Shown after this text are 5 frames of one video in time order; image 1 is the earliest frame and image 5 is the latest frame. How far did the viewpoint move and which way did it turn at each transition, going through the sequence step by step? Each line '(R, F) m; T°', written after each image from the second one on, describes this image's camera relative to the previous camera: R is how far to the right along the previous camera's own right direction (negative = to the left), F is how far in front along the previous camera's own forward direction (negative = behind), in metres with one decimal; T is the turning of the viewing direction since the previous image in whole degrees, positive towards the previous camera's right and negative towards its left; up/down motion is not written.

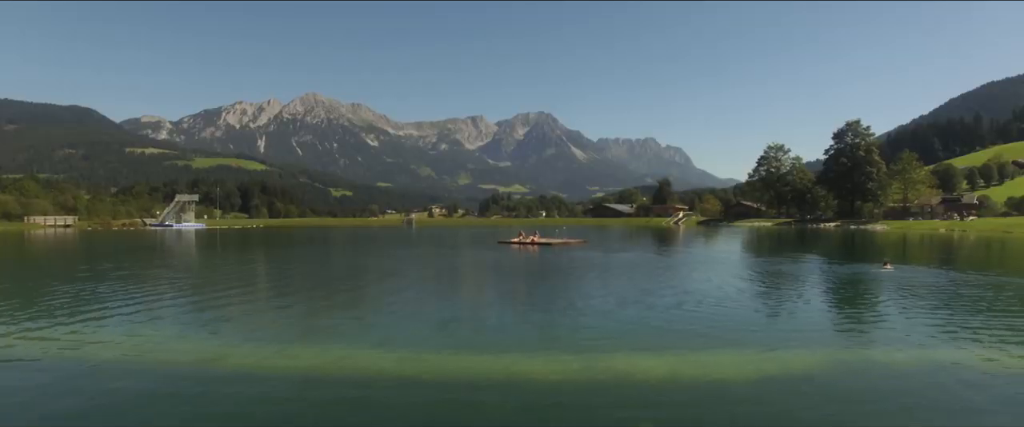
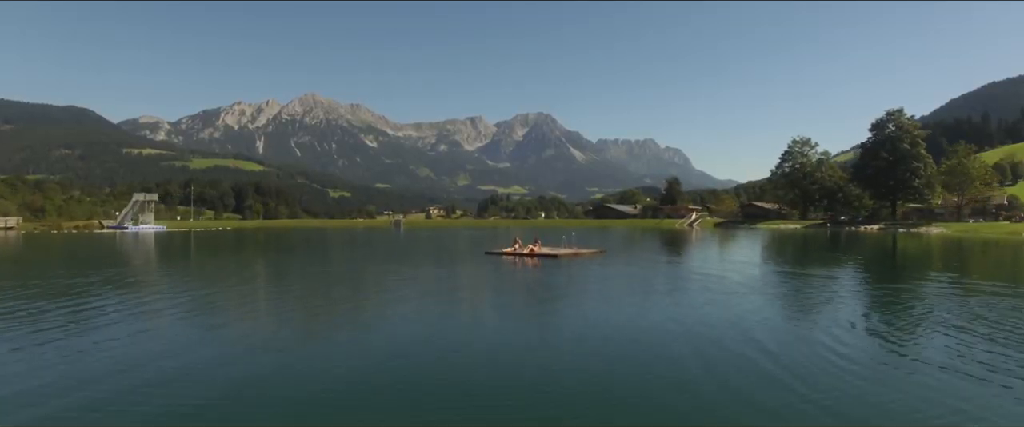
(+0.1, +4.7) m; 0°
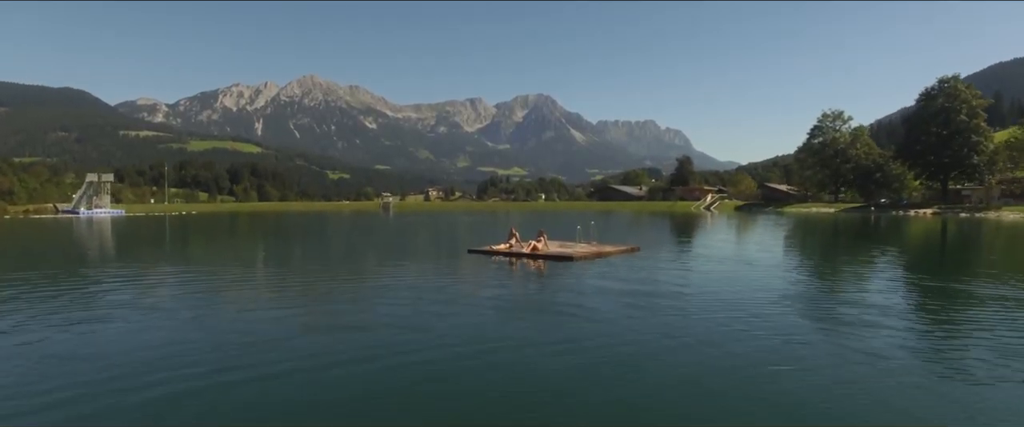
(+0.1, +4.2) m; 0°
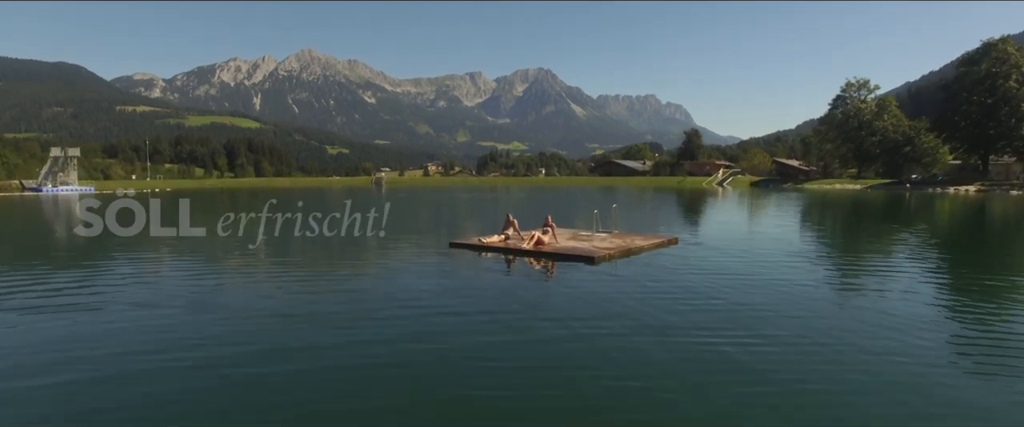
(0.0, +2.6) m; 0°
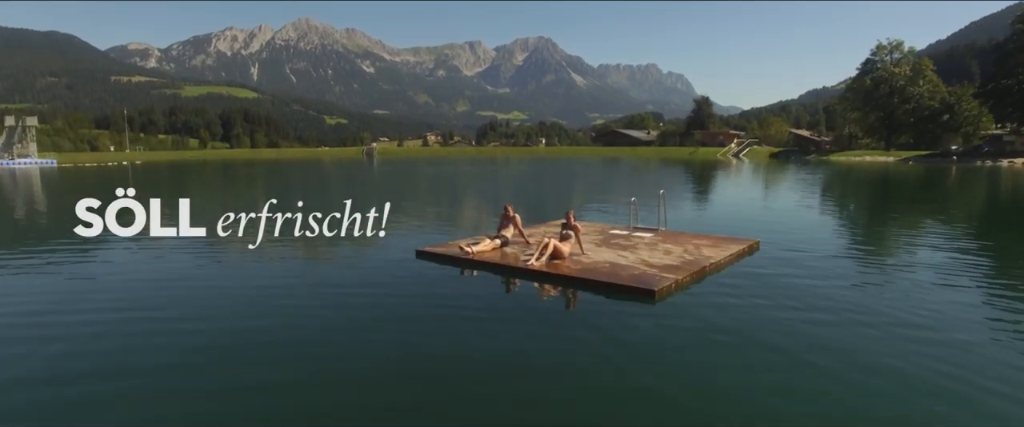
(0.0, +2.8) m; 0°
